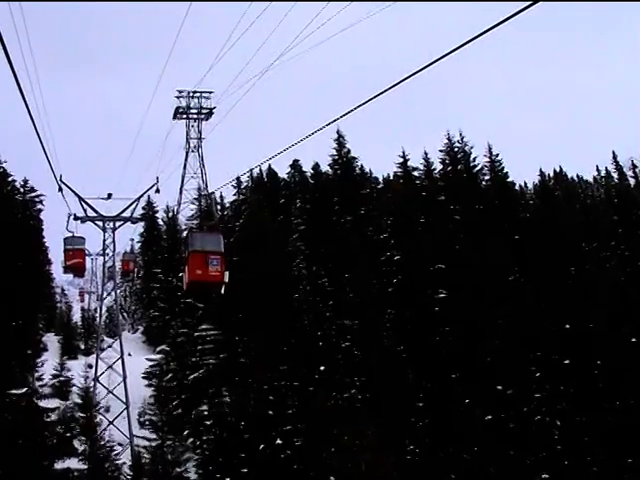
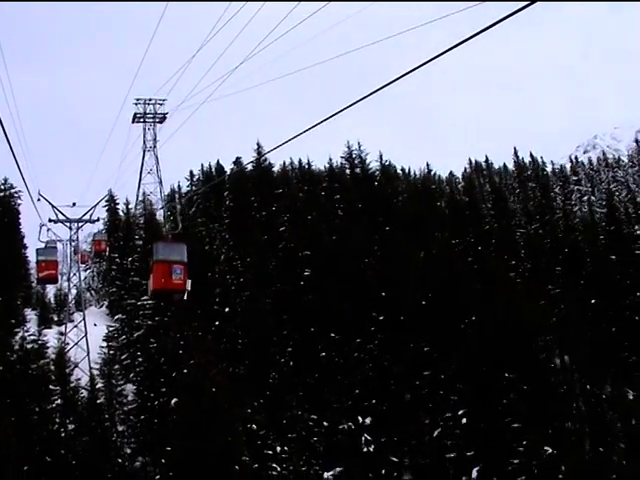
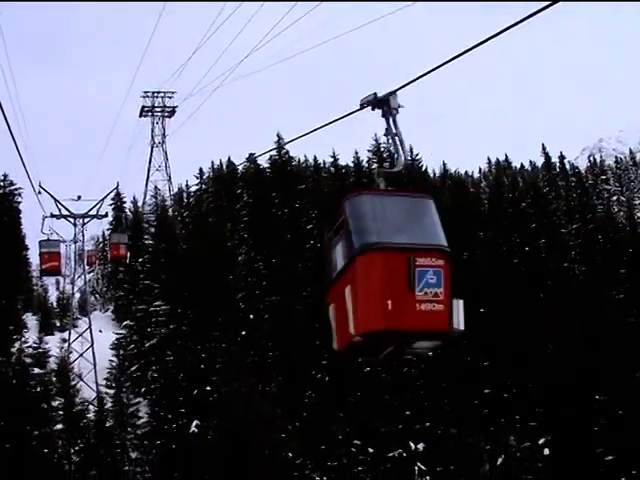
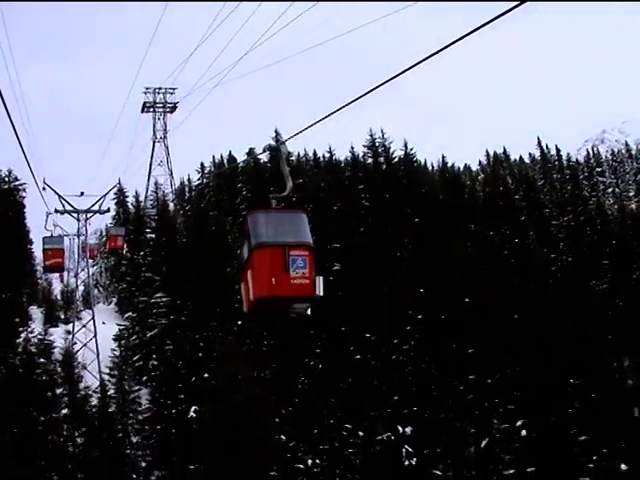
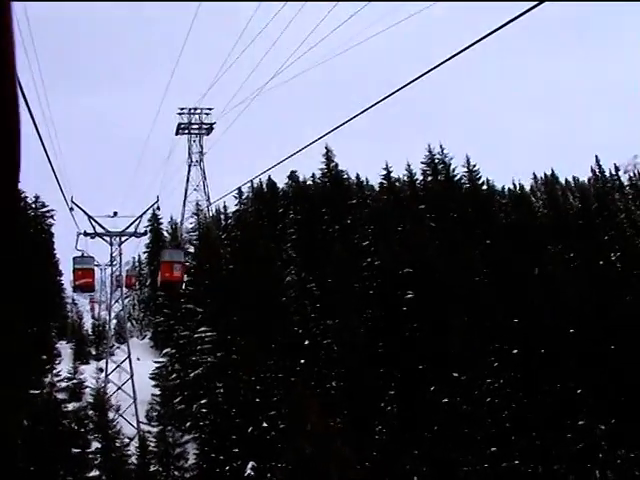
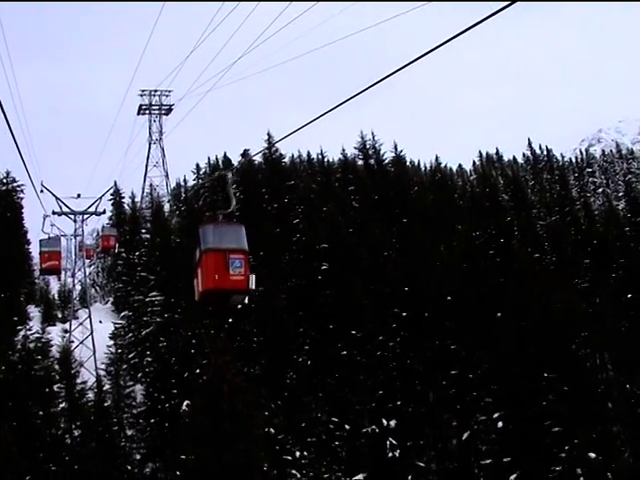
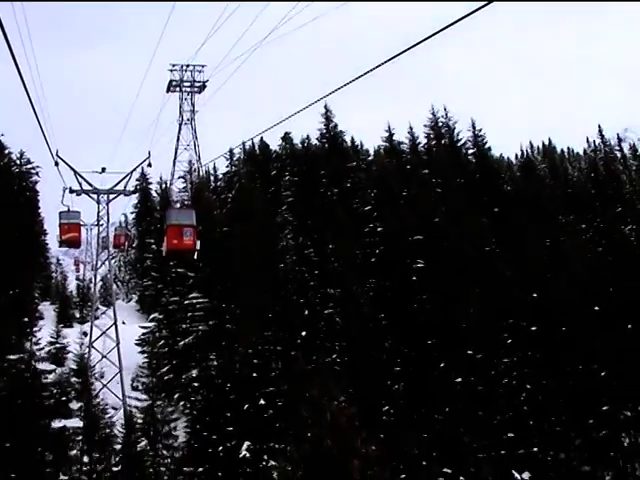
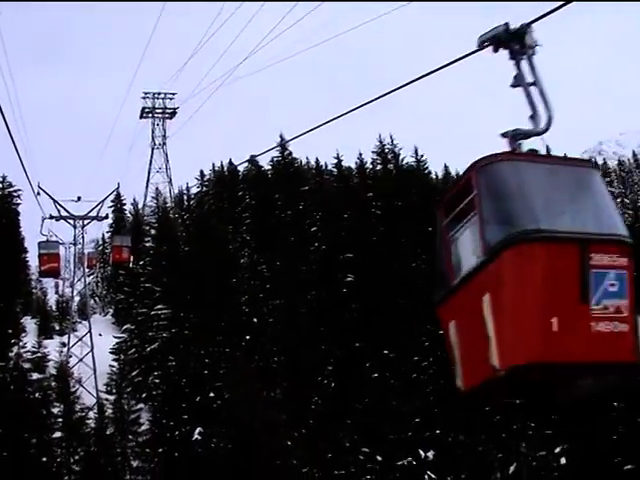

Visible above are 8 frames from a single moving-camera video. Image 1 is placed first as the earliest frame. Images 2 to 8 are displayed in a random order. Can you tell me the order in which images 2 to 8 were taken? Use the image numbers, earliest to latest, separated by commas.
7, 5, 8, 3, 4, 6, 2
